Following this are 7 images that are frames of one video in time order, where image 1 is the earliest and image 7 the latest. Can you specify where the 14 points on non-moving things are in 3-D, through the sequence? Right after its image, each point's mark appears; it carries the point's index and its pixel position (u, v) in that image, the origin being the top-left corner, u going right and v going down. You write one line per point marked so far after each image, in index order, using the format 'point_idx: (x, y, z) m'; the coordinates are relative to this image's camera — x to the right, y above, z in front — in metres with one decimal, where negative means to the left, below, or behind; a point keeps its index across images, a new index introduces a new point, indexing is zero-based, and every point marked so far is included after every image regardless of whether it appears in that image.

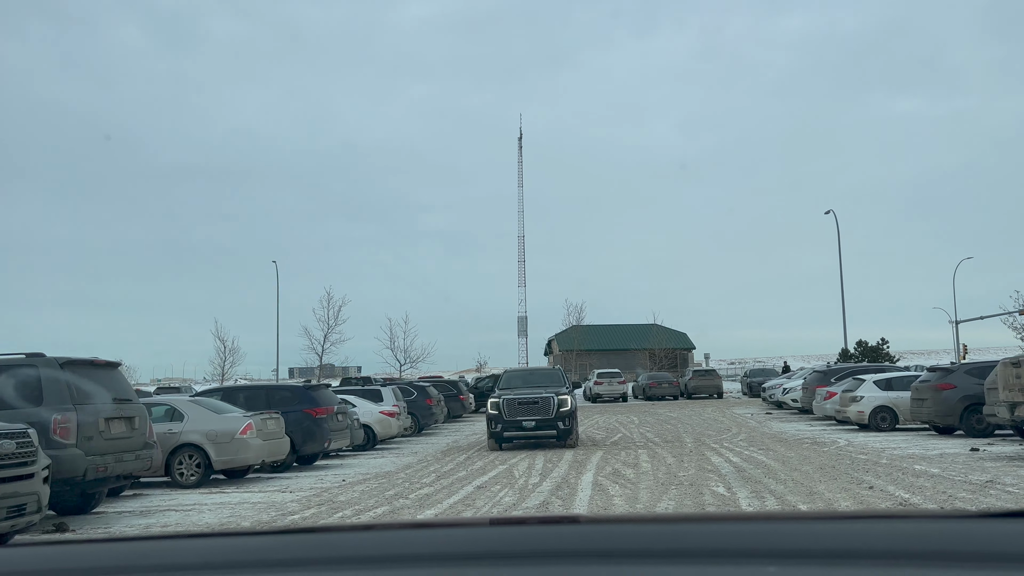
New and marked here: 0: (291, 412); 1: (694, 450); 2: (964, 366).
0: (-4.3, -2.4, +15.4) m
1: (+3.8, -3.4, +16.9) m
2: (+10.0, -1.7, +17.8) m
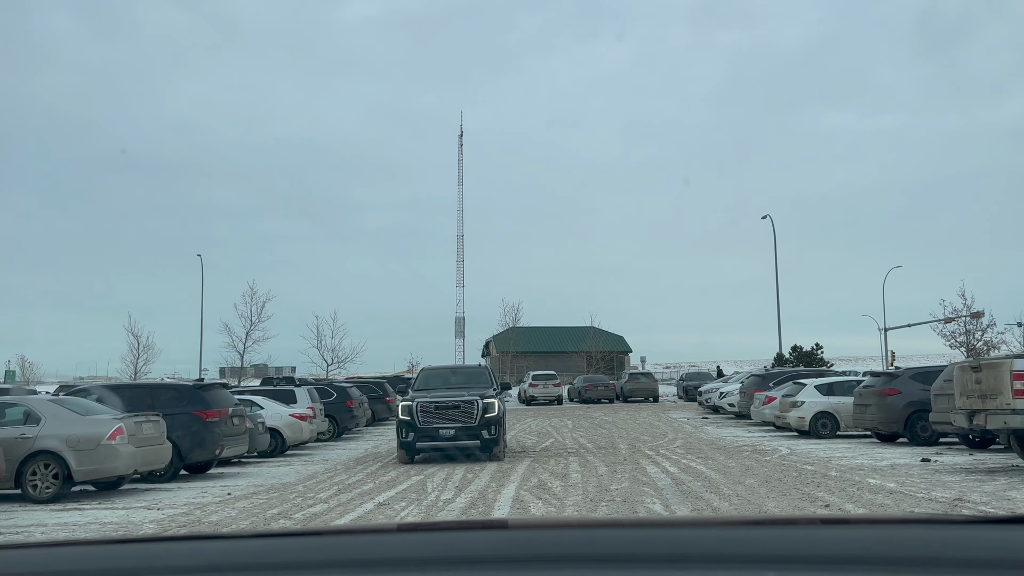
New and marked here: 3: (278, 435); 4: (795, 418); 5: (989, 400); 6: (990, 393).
0: (-5.7, -2.2, +13.6) m
1: (+2.3, -3.3, +15.6) m
2: (+8.4, -1.8, +17.0) m
3: (-5.5, -3.5, +18.9) m
4: (+6.9, -3.2, +19.6) m
5: (+6.2, -1.5, +10.4) m
6: (+6.2, -1.4, +10.4) m
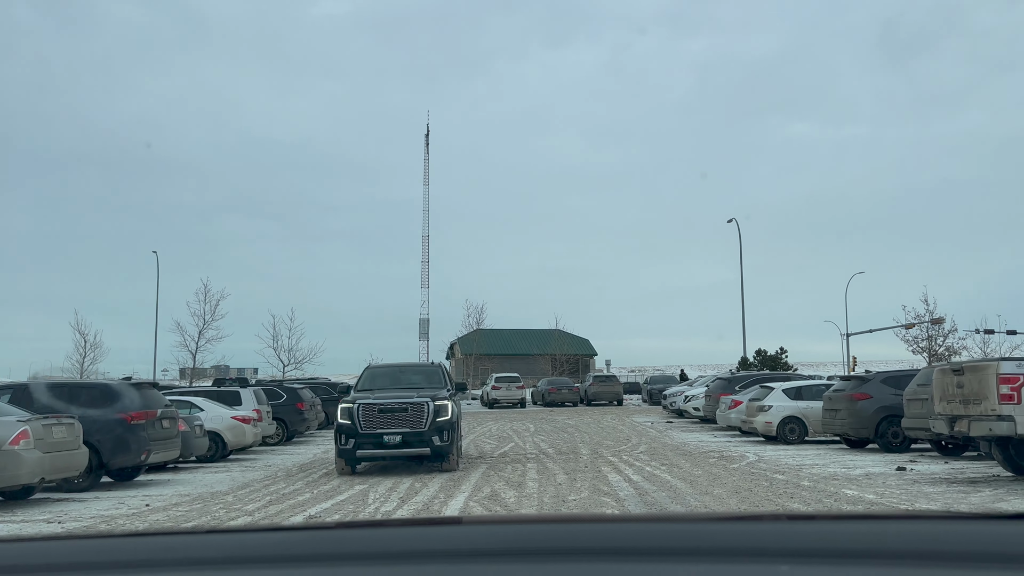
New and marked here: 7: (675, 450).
0: (-6.4, -2.0, +12.4) m
1: (+1.4, -3.3, +14.8) m
2: (+7.5, -1.8, +16.4) m
3: (-6.5, -3.3, +17.7) m
4: (+5.9, -3.2, +18.9) m
5: (+5.6, -1.4, +9.7) m
6: (+5.6, -1.3, +9.7) m
7: (+3.7, -3.6, +17.9) m
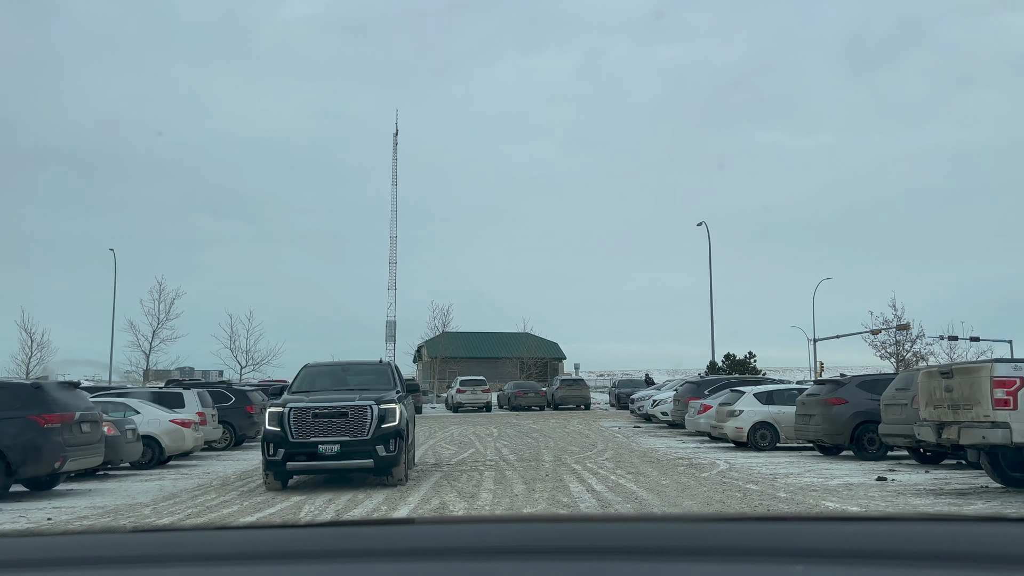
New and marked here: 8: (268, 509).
0: (-7.1, -1.8, +11.2) m
1: (+0.7, -3.2, +13.8) m
2: (+6.7, -1.8, +15.7) m
3: (-7.3, -3.2, +16.5) m
4: (+5.0, -3.2, +18.1) m
5: (+5.0, -1.4, +8.9) m
6: (+5.0, -1.3, +8.9) m
7: (+2.8, -3.6, +17.1) m
8: (-2.8, -2.6, +9.3) m
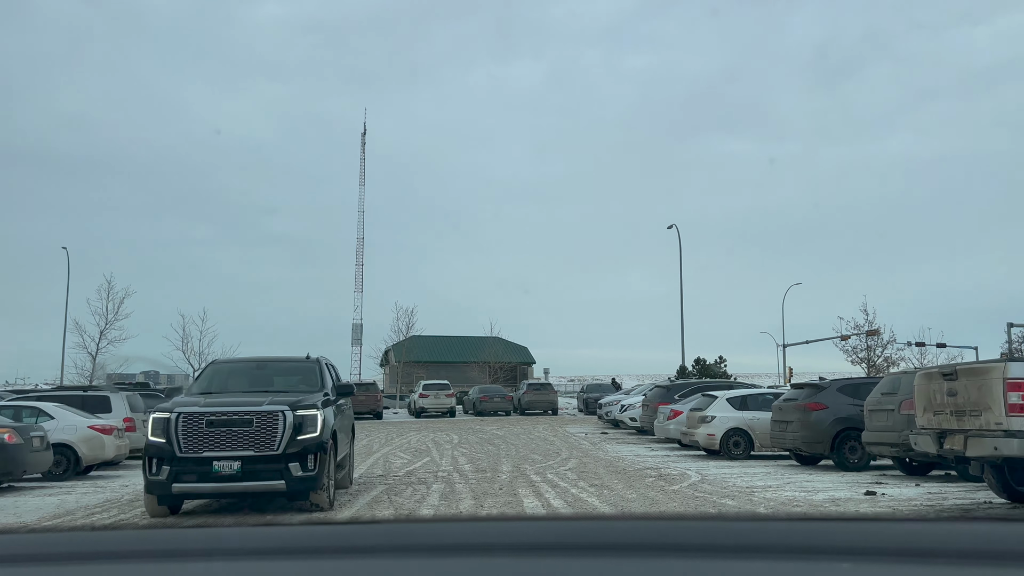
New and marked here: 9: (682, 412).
0: (-7.7, -1.7, +9.6) m
1: (-0.1, -3.1, +12.5) m
2: (+5.9, -1.7, +14.6) m
3: (-8.2, -3.0, +14.9) m
4: (+4.1, -3.1, +17.0) m
5: (+4.4, -1.3, +7.8) m
6: (+4.4, -1.2, +7.8) m
7: (+1.9, -3.5, +15.8) m
8: (-3.4, -2.4, +7.9) m
9: (+4.2, -3.0, +19.6) m
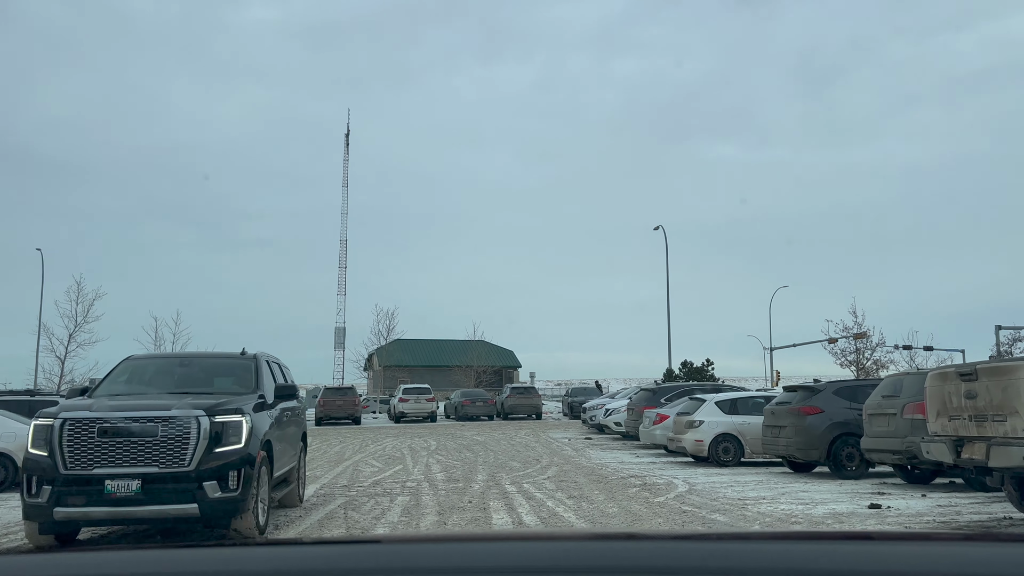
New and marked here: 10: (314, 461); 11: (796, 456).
0: (-8.1, -1.6, +8.5) m
1: (-0.5, -3.0, +11.5) m
2: (+5.5, -1.7, +13.7) m
3: (-8.6, -3.0, +13.8) m
4: (+3.6, -3.1, +16.0) m
5: (+4.1, -1.2, +6.9) m
6: (+4.1, -1.1, +6.9) m
7: (+1.4, -3.5, +14.8) m
8: (-3.8, -2.3, +6.8) m
9: (+3.7, -3.0, +18.6) m
10: (-4.8, -4.2, +19.3) m
11: (+4.8, -2.8, +13.5) m
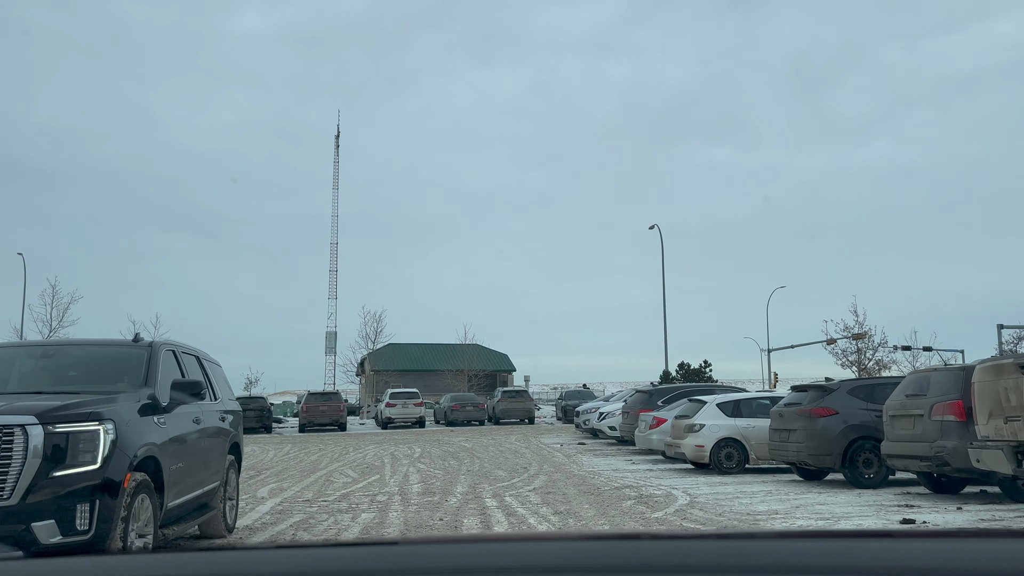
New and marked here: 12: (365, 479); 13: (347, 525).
0: (-8.3, -1.5, +7.2) m
1: (-0.8, -2.9, +10.2) m
2: (+5.2, -1.5, +12.4) m
3: (-8.9, -2.9, +12.4) m
4: (+3.3, -2.9, +14.8) m
5: (+3.9, -1.0, +5.6) m
6: (+3.9, -0.9, +5.6) m
7: (+1.2, -3.3, +13.5) m
8: (-4.0, -2.2, +5.5) m
9: (+3.4, -2.9, +17.3) m
10: (-5.1, -4.1, +18.0) m
11: (+4.5, -2.7, +12.3) m
12: (-2.9, -3.8, +15.9) m
13: (-2.0, -2.8, +9.7) m
